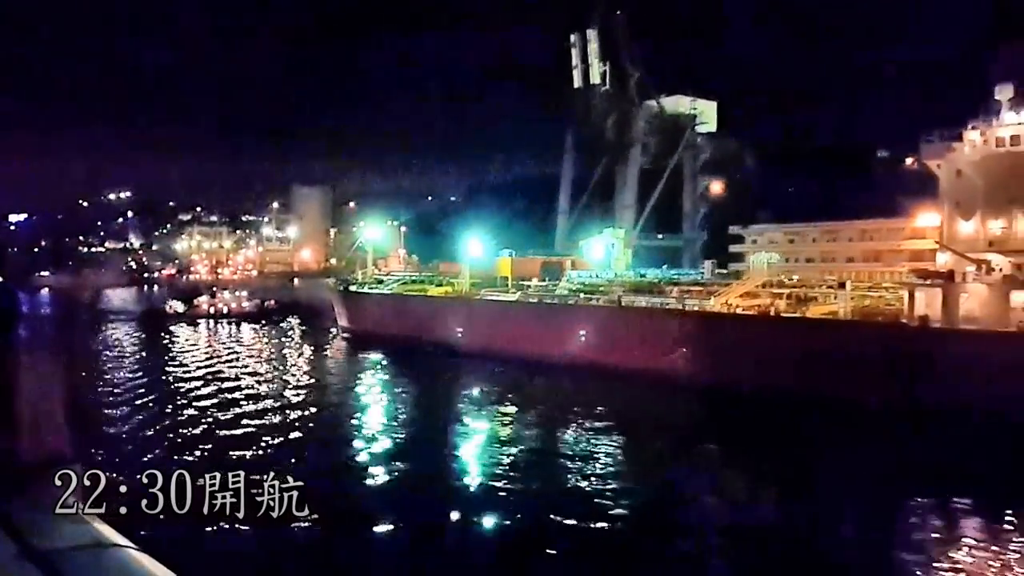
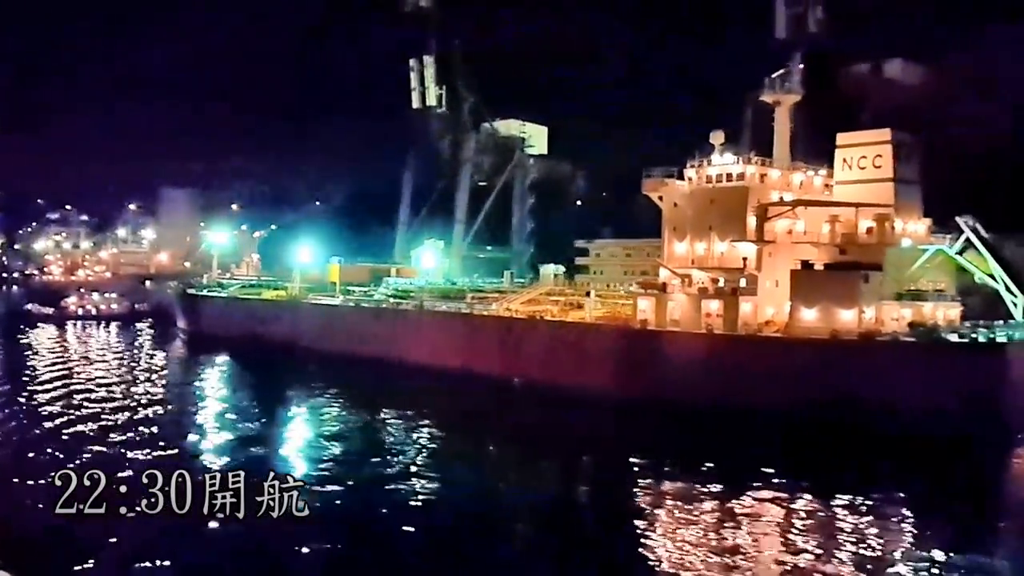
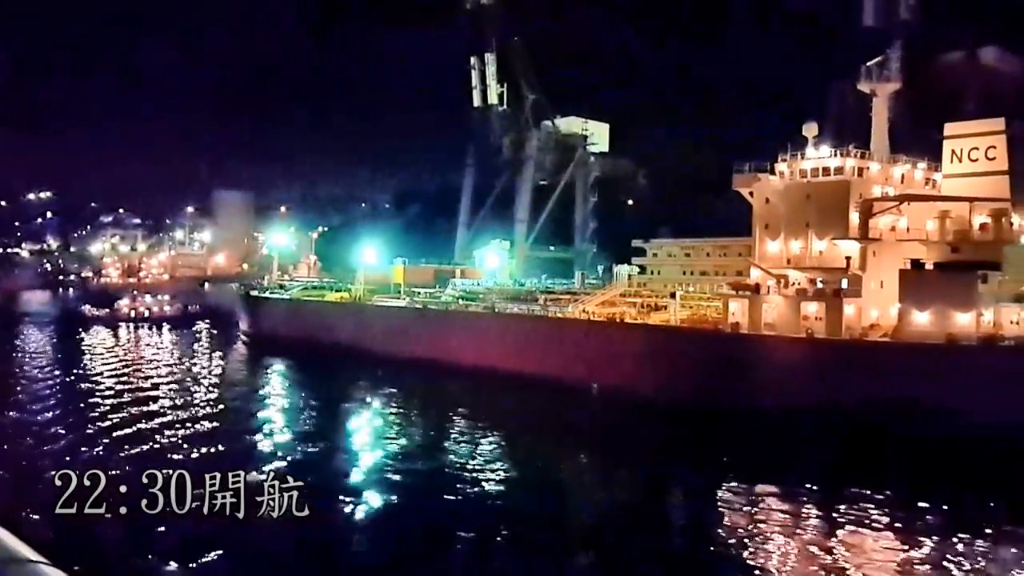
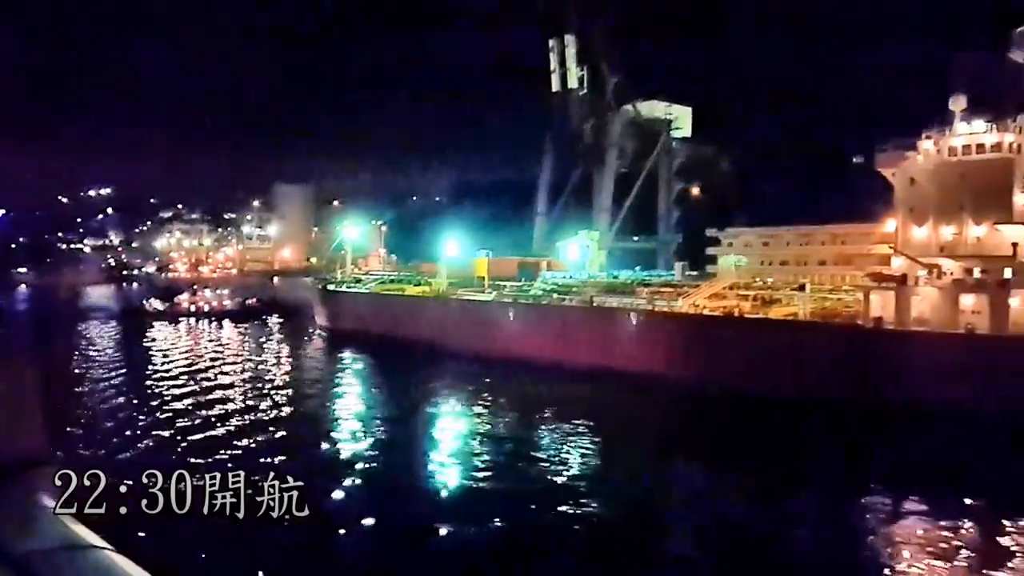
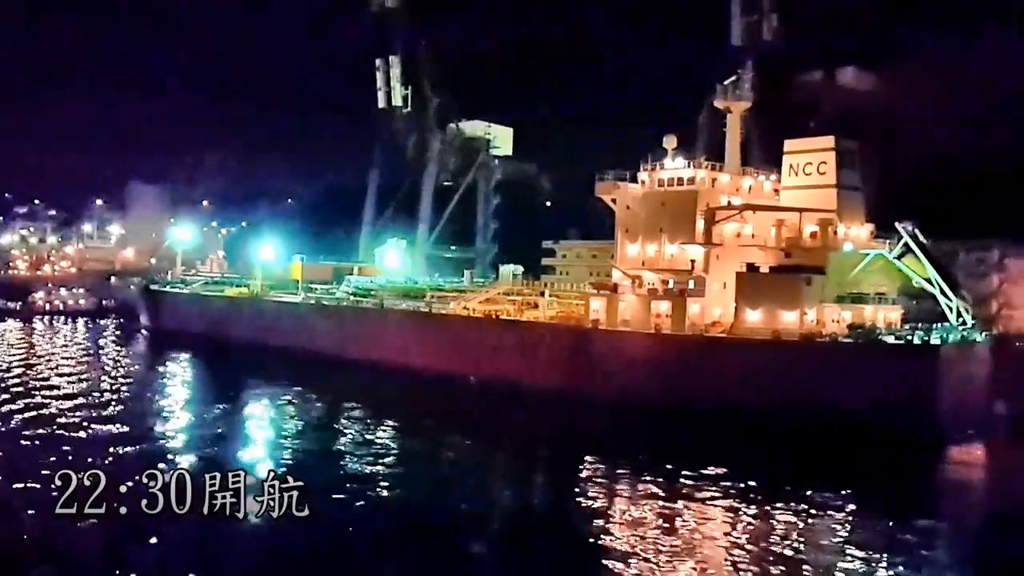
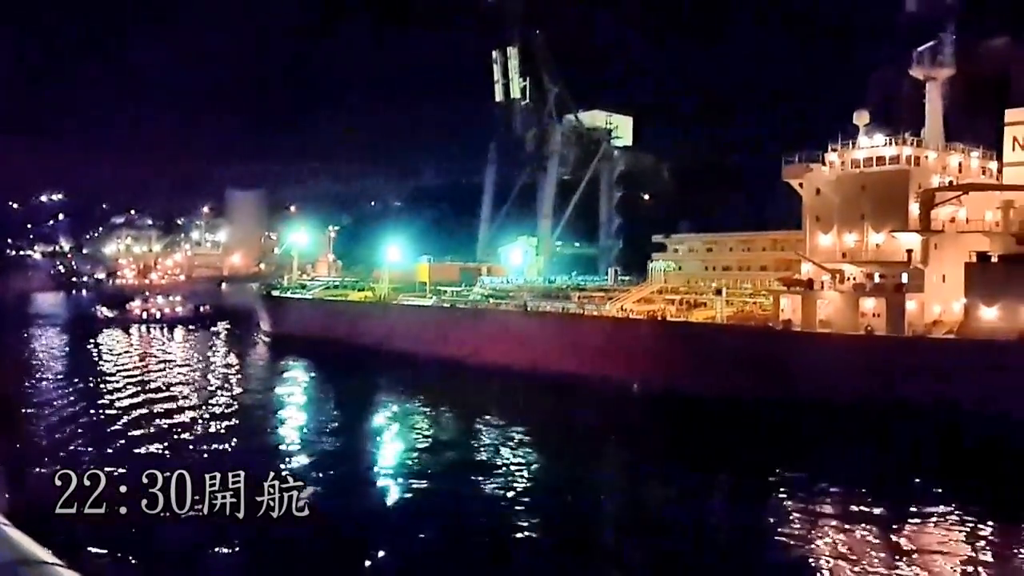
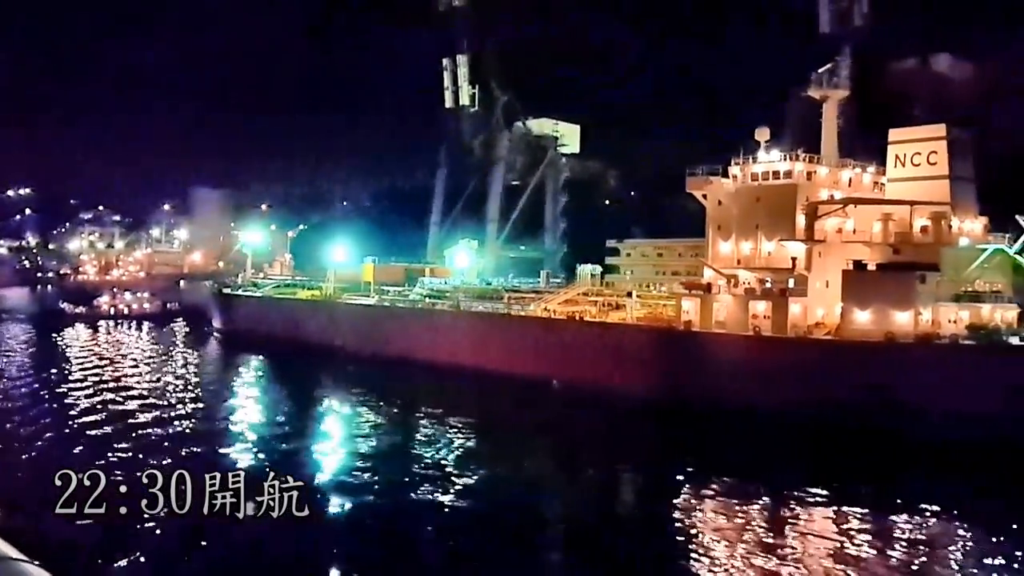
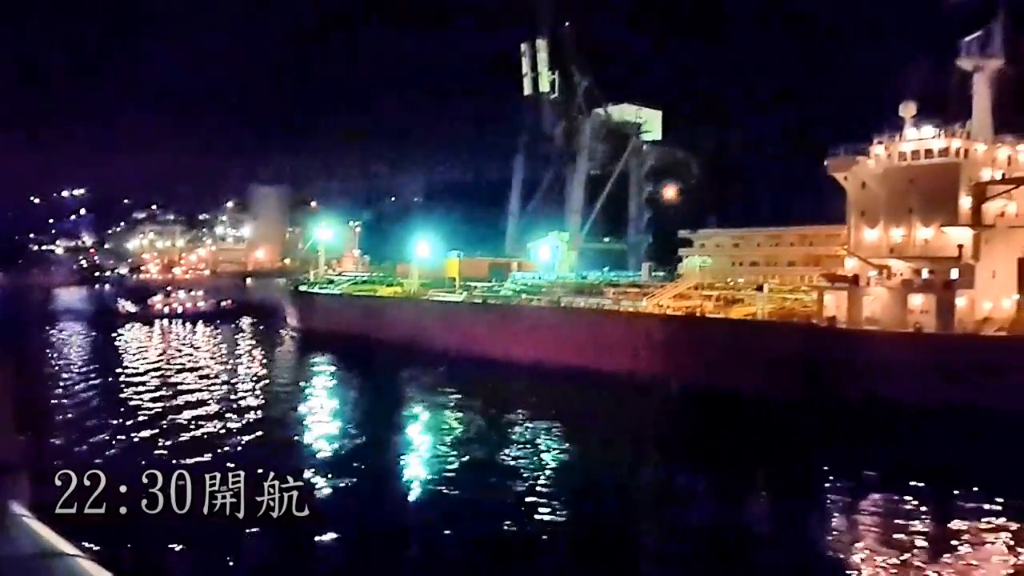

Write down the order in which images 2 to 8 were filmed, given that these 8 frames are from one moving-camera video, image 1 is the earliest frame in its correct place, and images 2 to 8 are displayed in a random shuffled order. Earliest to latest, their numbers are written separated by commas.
4, 8, 6, 3, 7, 2, 5
